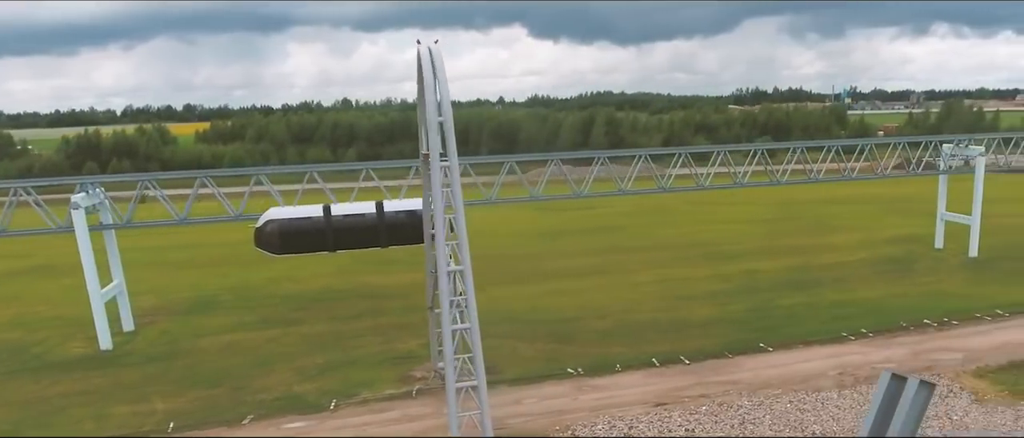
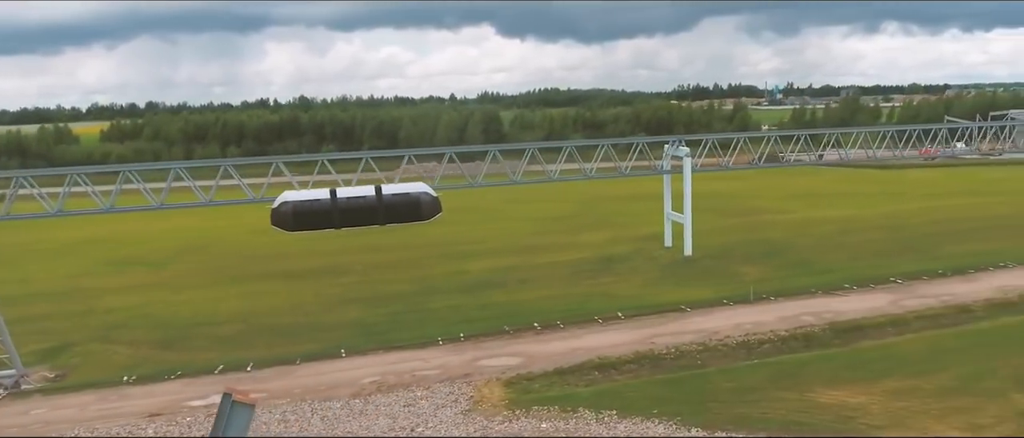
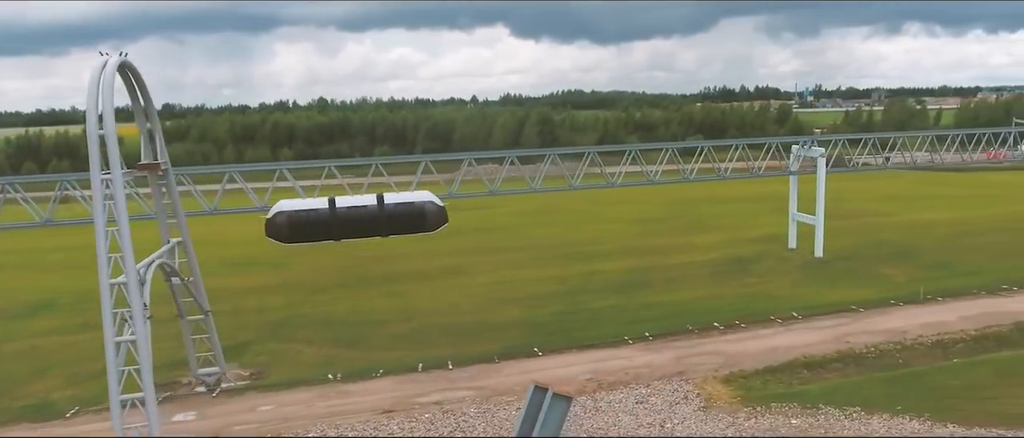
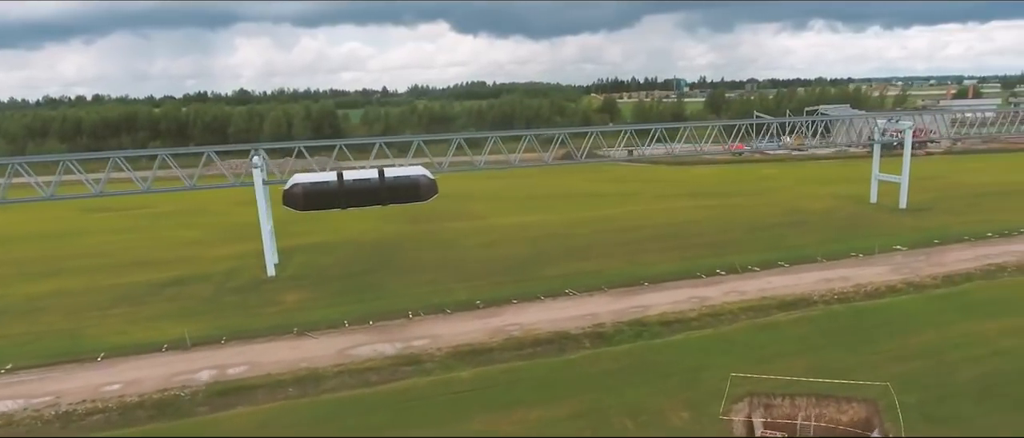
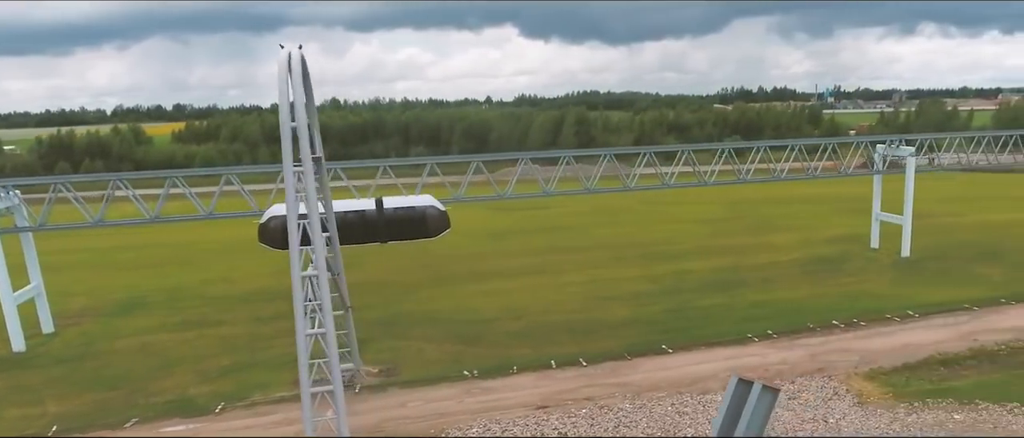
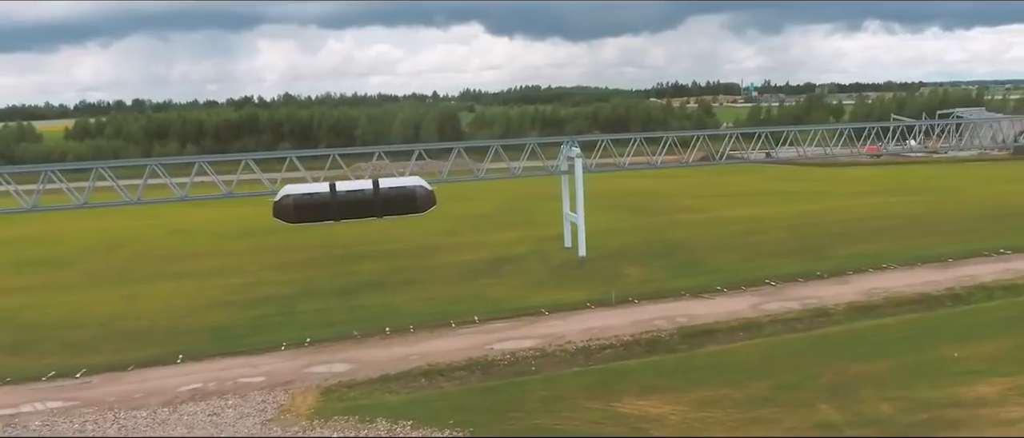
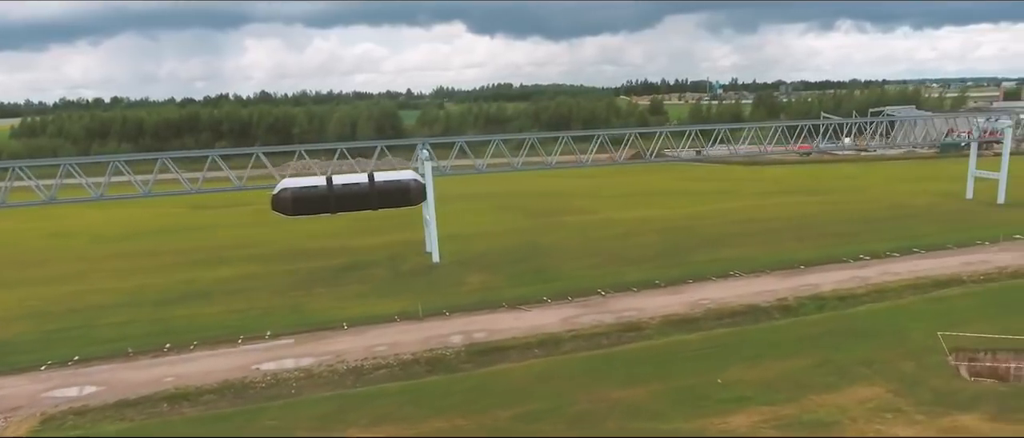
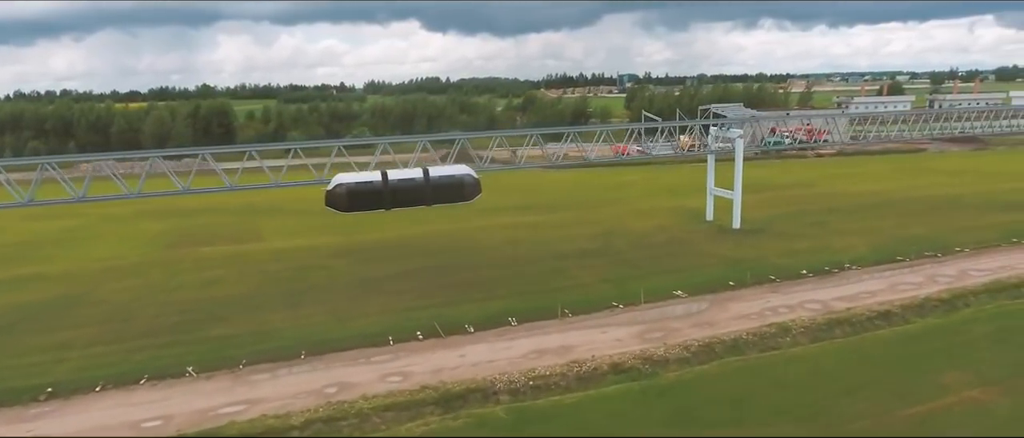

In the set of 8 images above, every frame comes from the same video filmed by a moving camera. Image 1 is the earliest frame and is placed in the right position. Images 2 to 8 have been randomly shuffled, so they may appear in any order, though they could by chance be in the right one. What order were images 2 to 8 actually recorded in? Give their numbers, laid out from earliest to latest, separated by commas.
5, 3, 2, 6, 7, 4, 8
